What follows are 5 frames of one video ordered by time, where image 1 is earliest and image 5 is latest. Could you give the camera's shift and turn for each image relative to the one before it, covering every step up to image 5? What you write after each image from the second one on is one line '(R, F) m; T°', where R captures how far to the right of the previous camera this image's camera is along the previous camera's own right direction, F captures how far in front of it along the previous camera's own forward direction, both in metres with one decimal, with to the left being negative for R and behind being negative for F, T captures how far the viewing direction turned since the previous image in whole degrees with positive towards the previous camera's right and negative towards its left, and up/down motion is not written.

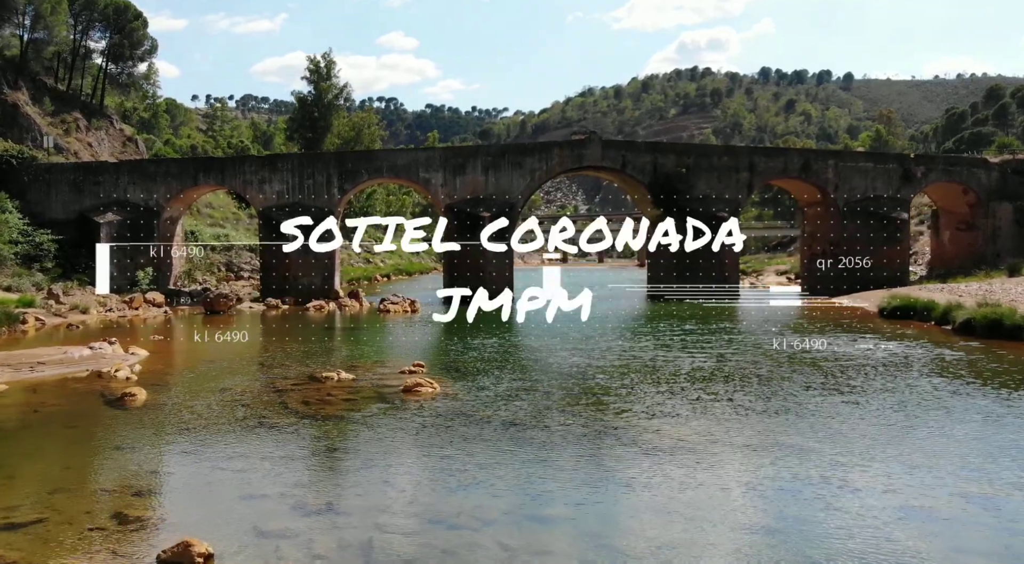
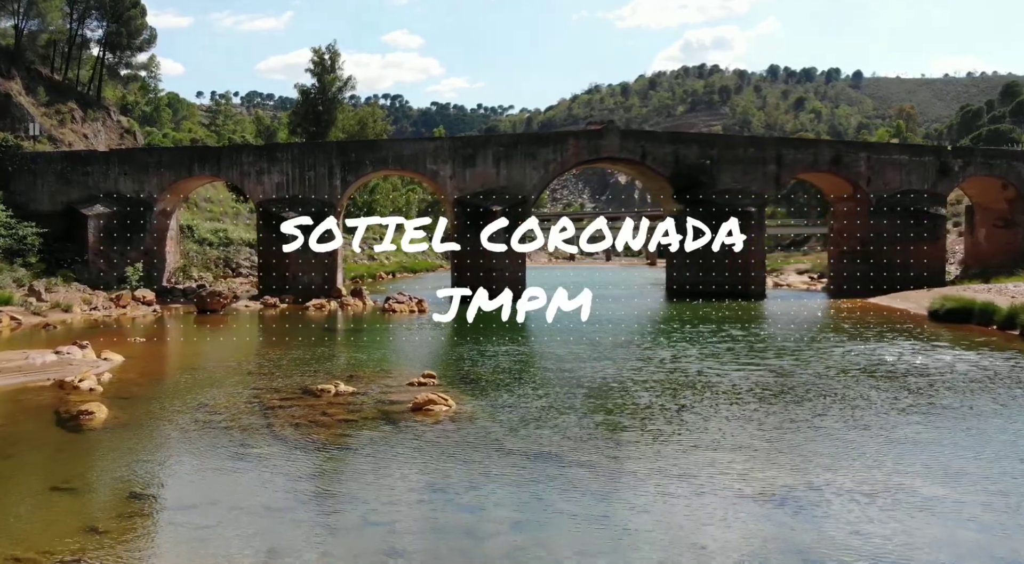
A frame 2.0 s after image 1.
(-0.3, +1.9) m; 0°
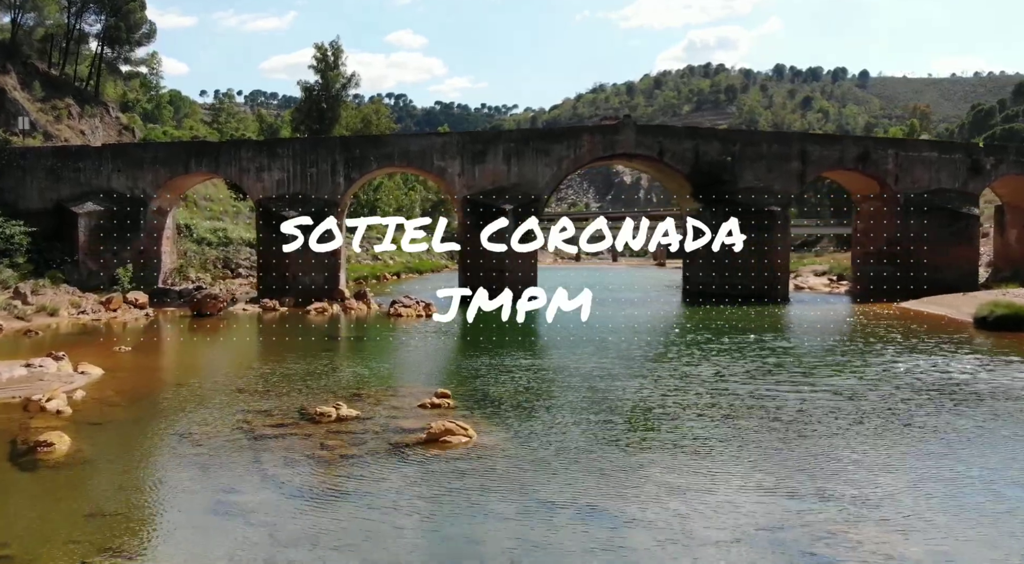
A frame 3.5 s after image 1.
(-0.3, +1.5) m; 0°
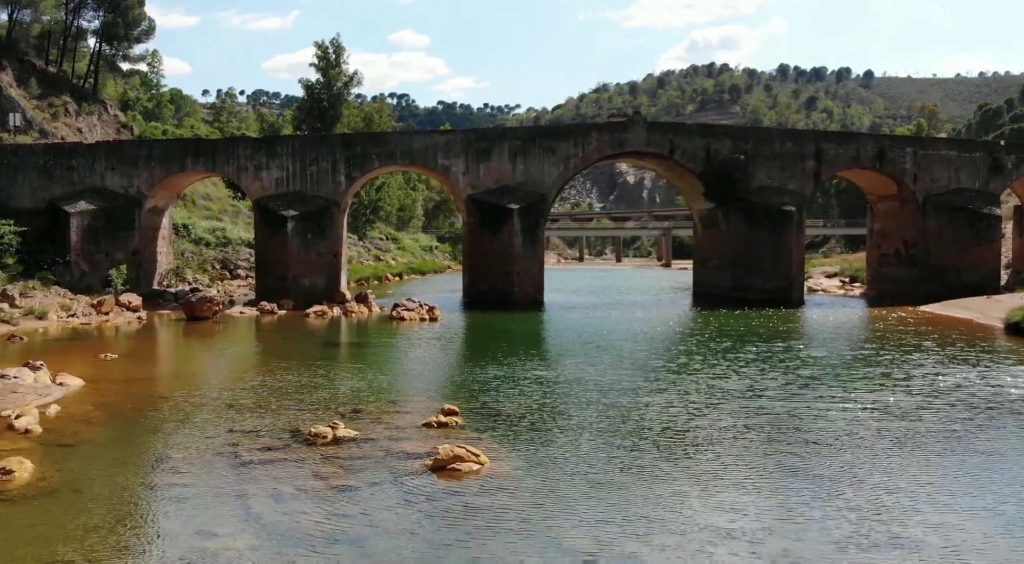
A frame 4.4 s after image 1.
(-0.1, +1.0) m; 0°
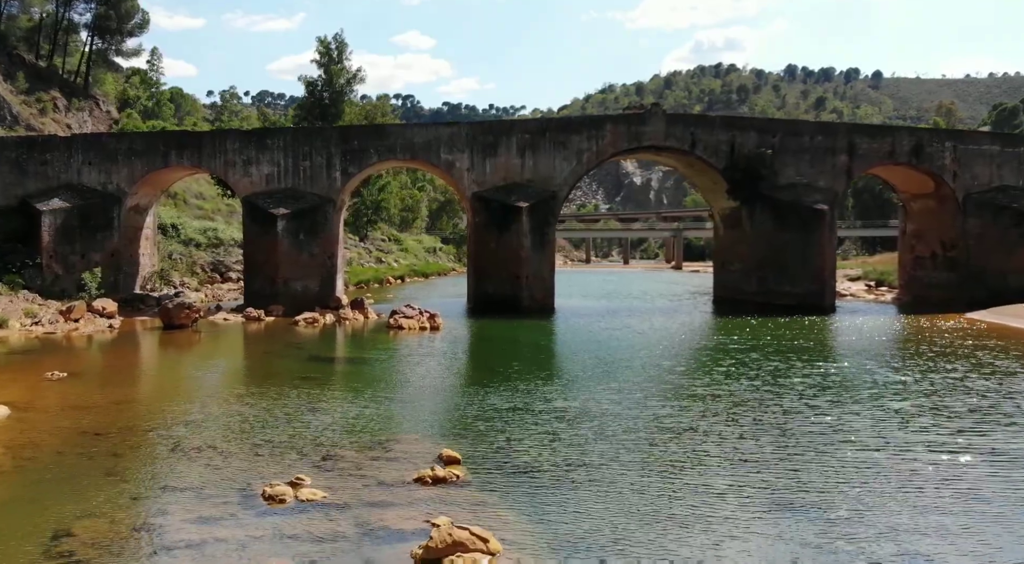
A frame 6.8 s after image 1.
(-0.1, +2.2) m; 0°
